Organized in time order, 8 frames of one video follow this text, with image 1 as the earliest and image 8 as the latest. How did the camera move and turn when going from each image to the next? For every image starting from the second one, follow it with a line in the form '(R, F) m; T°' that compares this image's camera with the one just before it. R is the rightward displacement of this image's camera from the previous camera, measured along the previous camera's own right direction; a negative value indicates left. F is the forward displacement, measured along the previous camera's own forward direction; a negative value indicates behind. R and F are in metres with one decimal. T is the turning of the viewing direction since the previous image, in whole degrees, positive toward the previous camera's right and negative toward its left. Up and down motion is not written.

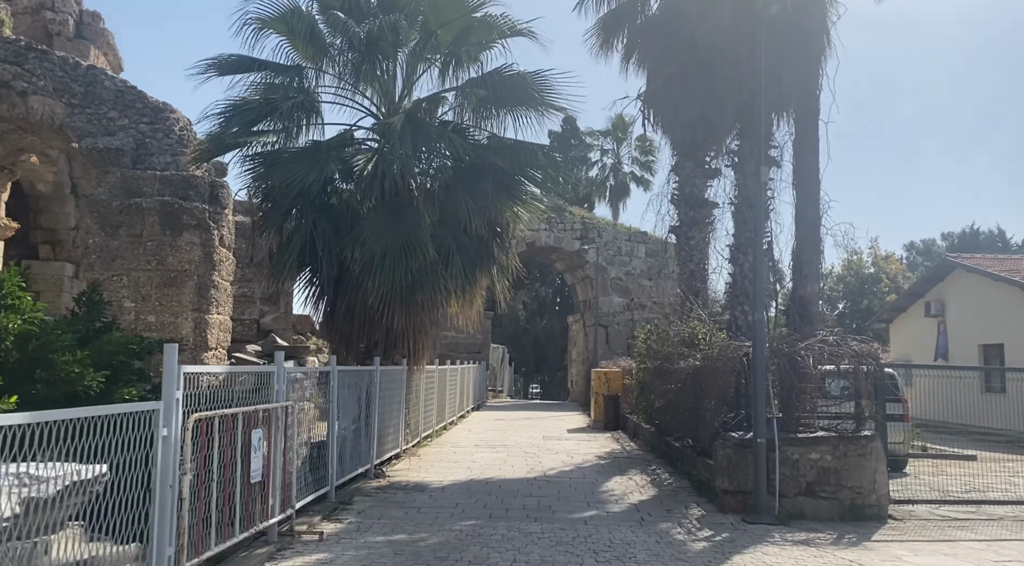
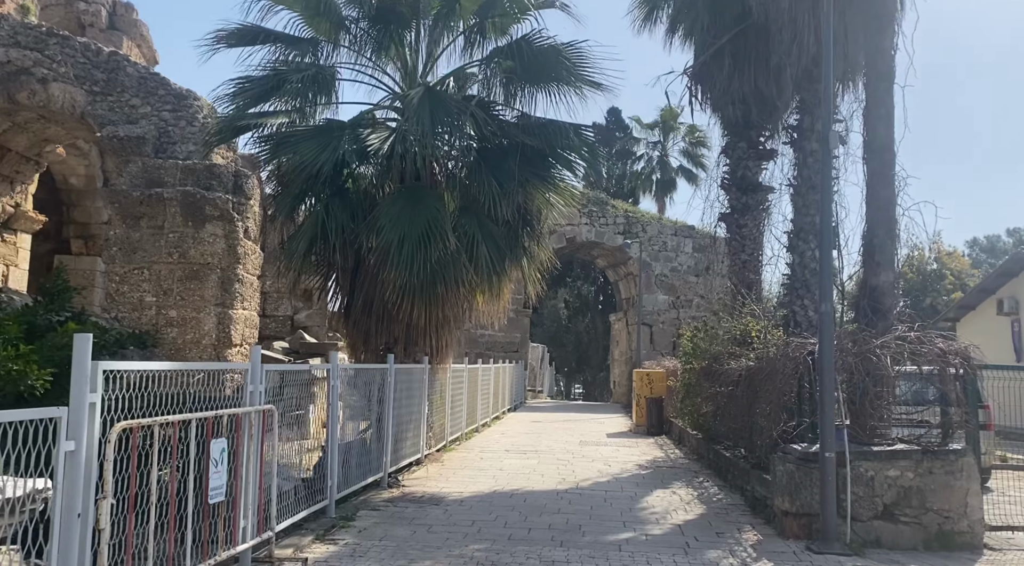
(+0.2, +0.9) m; -4°
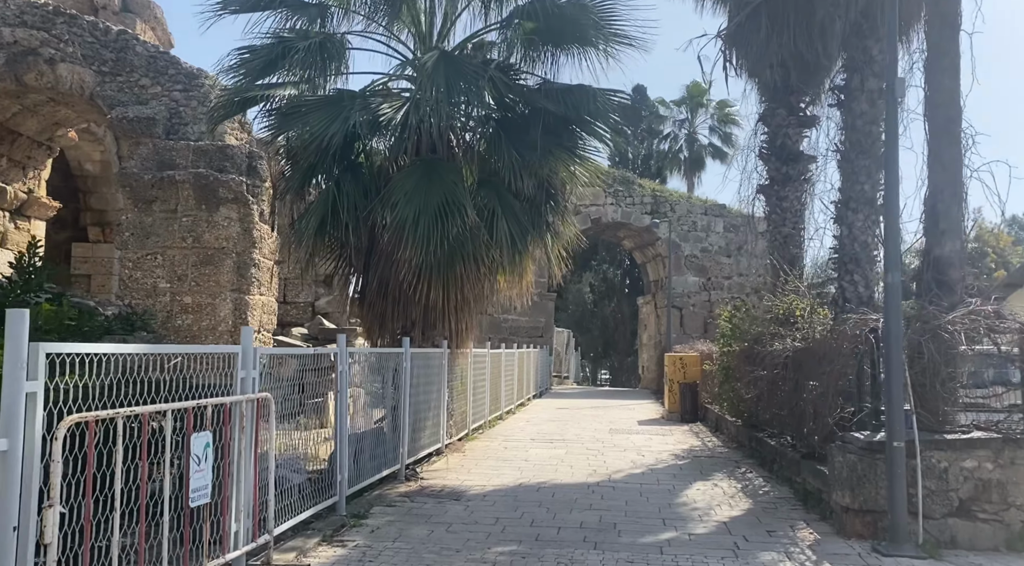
(0.0, +0.6) m; -2°
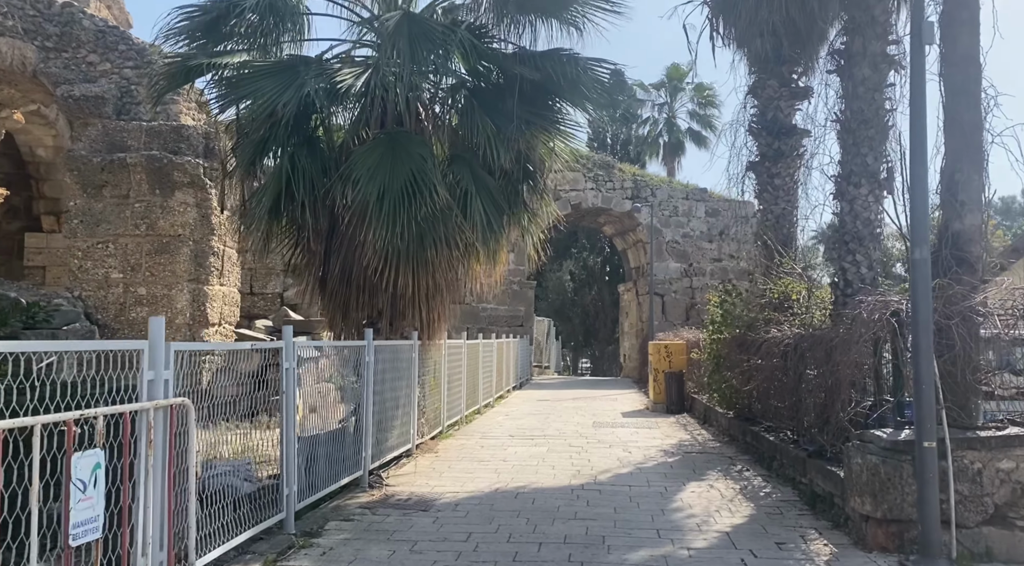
(+0.1, +0.7) m; +2°
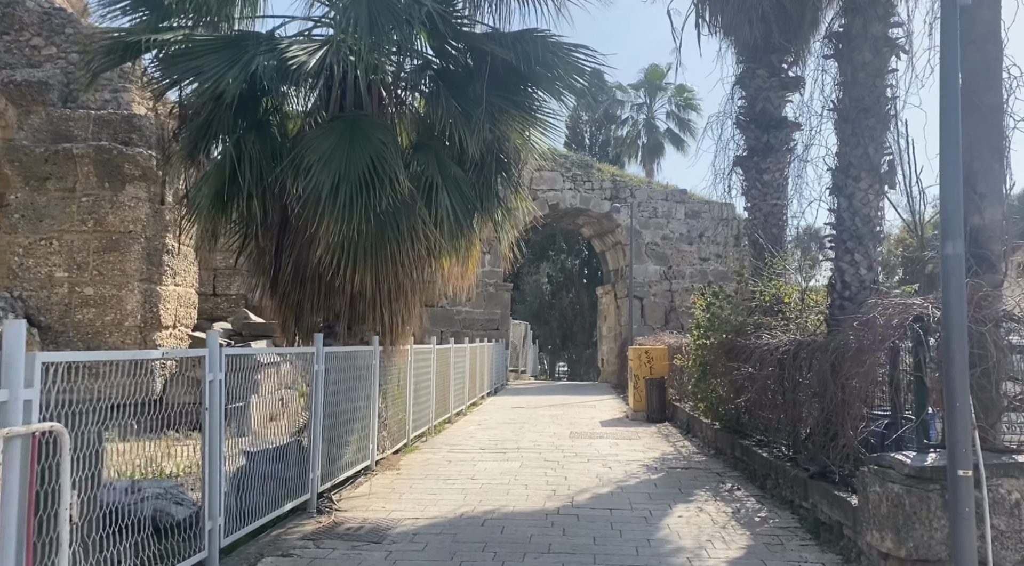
(+0.1, +0.6) m; +2°
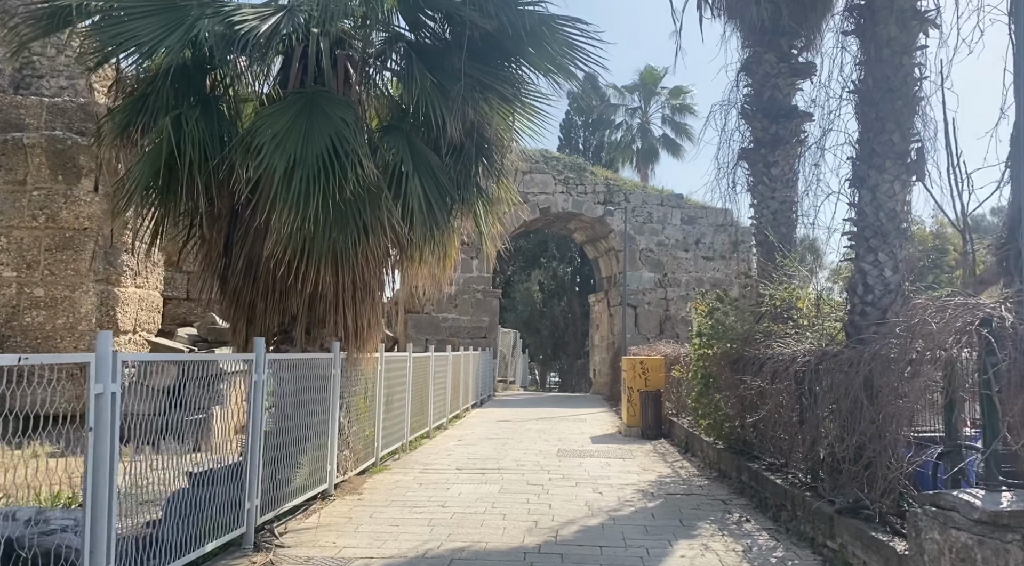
(+0.1, +0.8) m; +1°
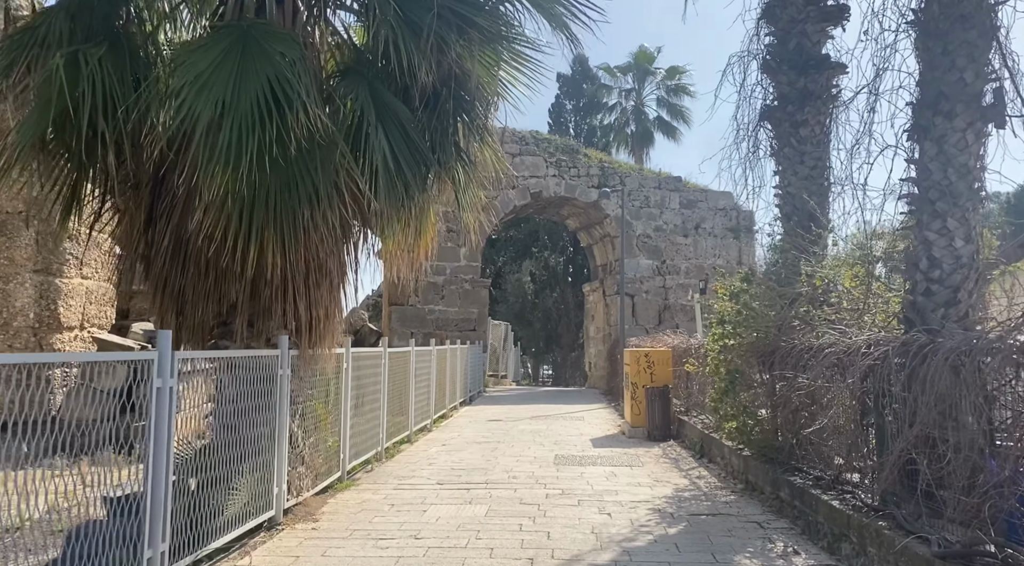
(0.0, +1.1) m; +1°
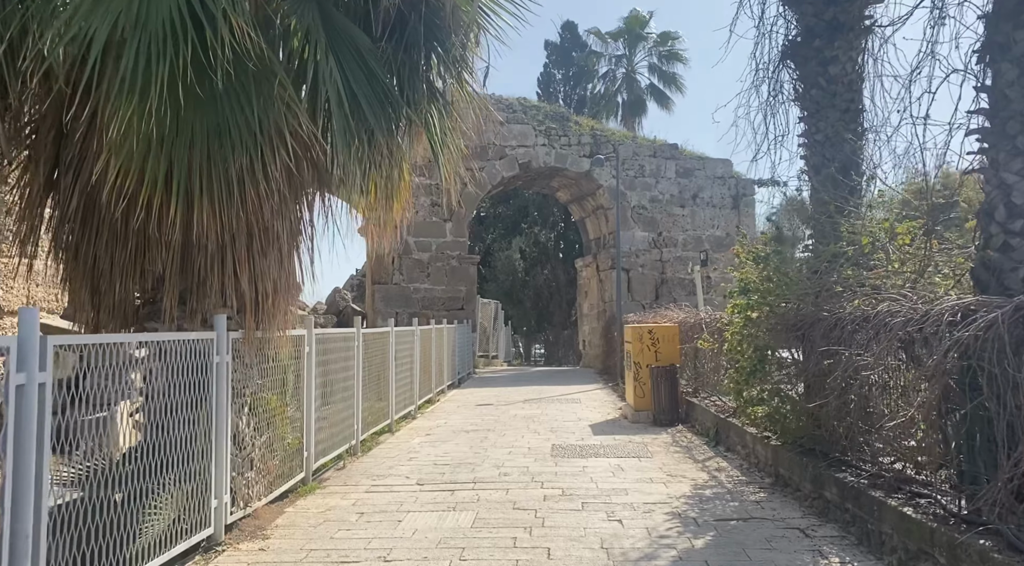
(0.0, +0.9) m; +1°
